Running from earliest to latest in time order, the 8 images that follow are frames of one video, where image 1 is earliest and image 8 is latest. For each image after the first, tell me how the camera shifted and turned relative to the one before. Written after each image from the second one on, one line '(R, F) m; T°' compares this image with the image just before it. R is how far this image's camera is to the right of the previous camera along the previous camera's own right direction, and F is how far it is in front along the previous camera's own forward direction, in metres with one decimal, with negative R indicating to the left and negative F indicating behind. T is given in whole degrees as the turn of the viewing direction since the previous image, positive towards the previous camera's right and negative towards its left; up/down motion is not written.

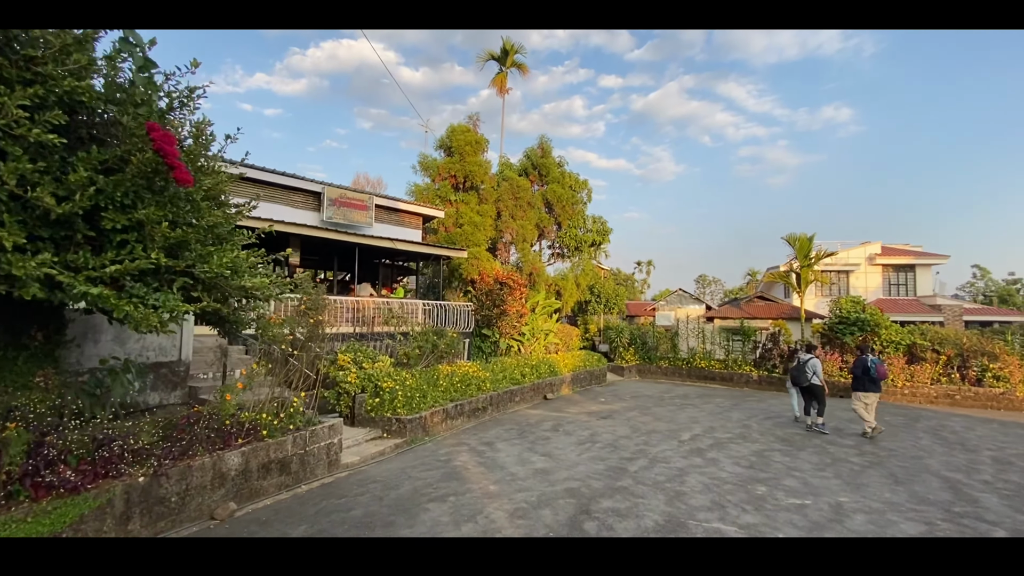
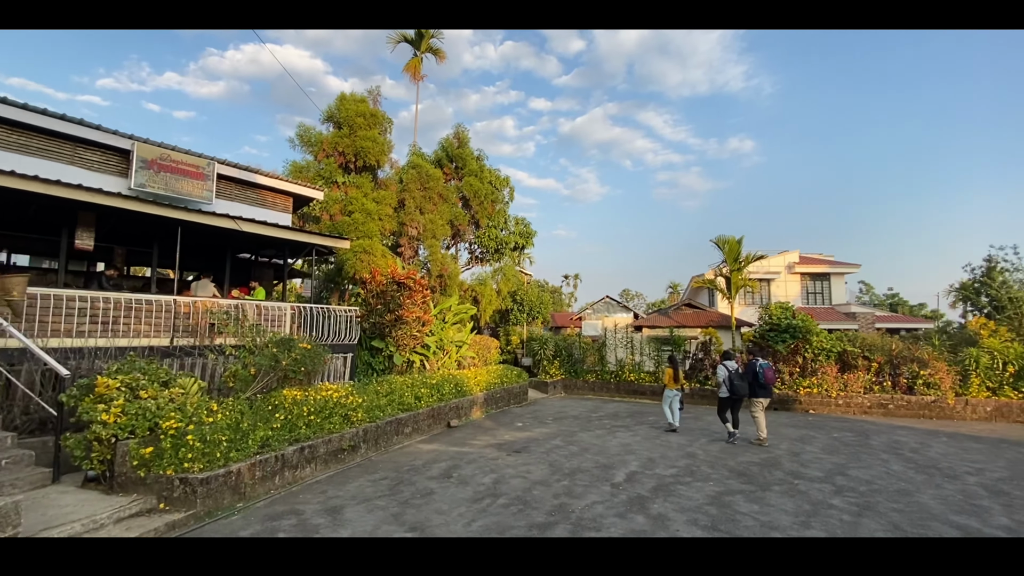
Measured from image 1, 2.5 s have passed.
(+0.7, +2.3) m; +8°
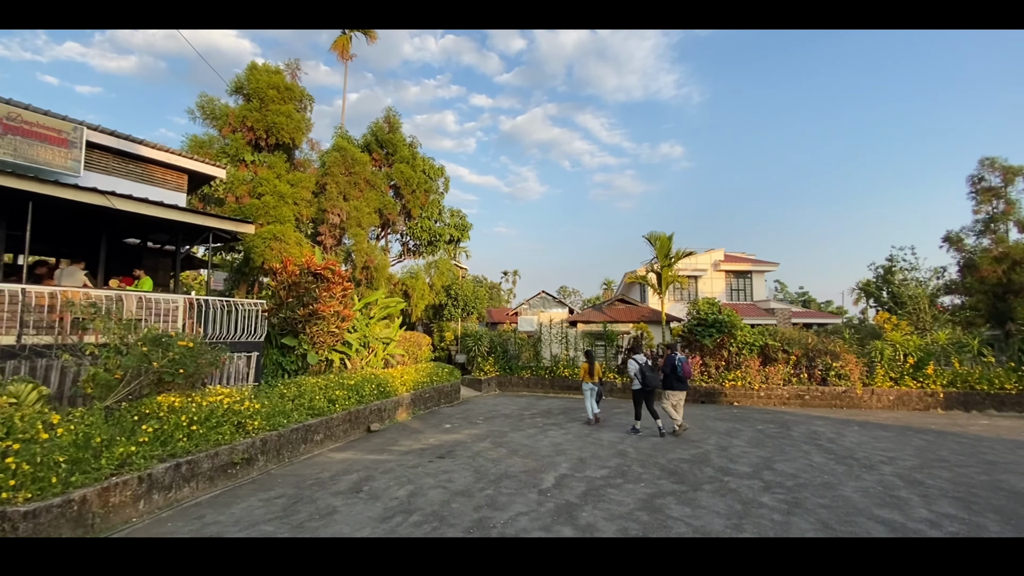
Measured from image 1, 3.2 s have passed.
(+0.2, +0.6) m; +7°
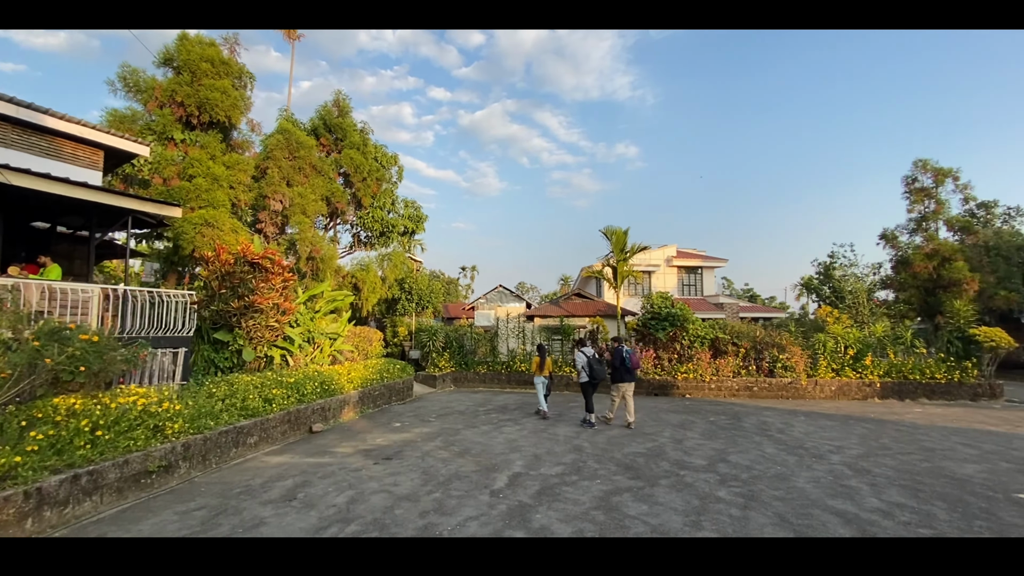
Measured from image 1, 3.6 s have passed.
(+0.1, +0.4) m; +5°
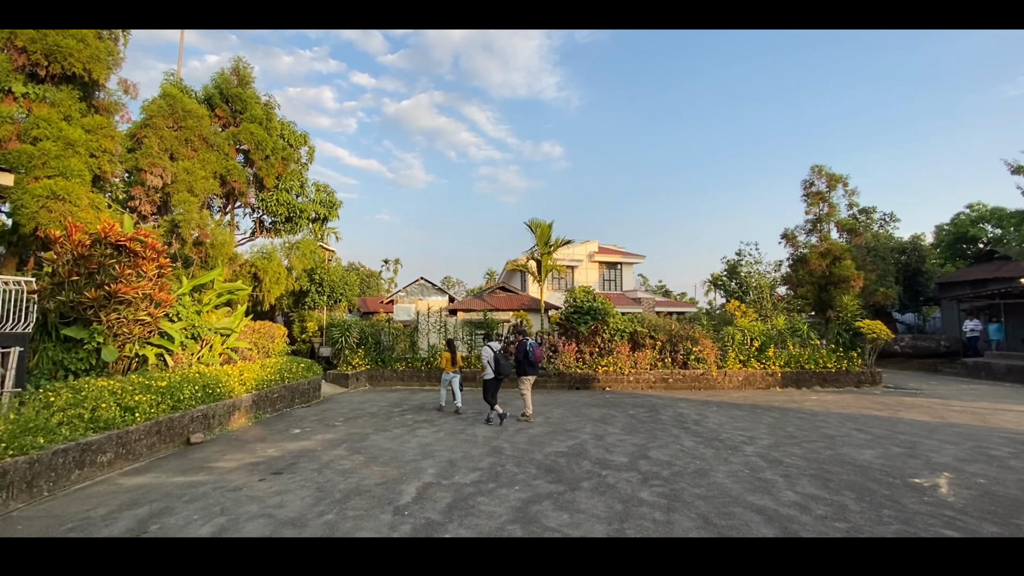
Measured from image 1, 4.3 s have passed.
(+0.1, +0.6) m; +9°
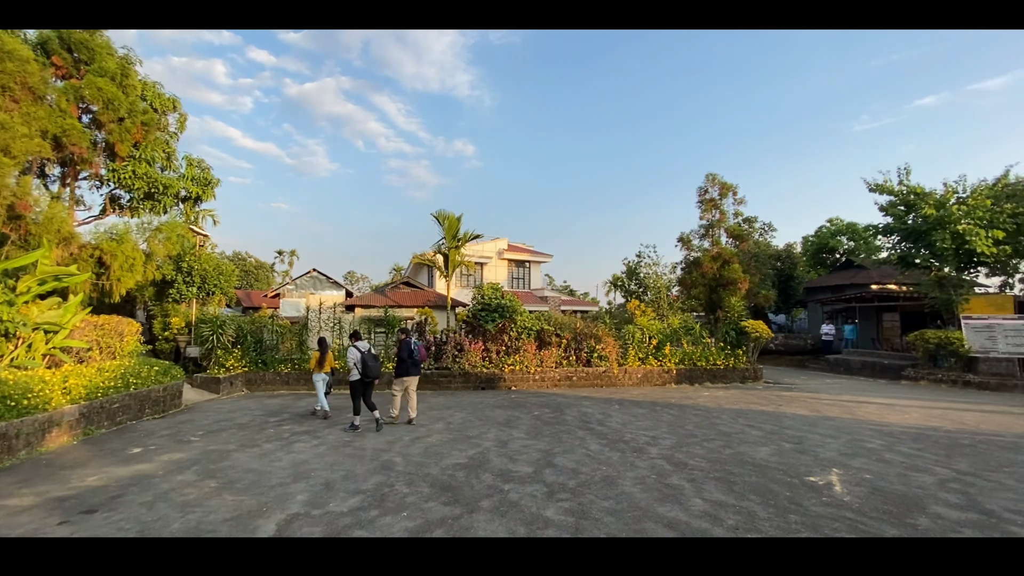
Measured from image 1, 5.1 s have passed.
(+0.1, +0.7) m; +11°
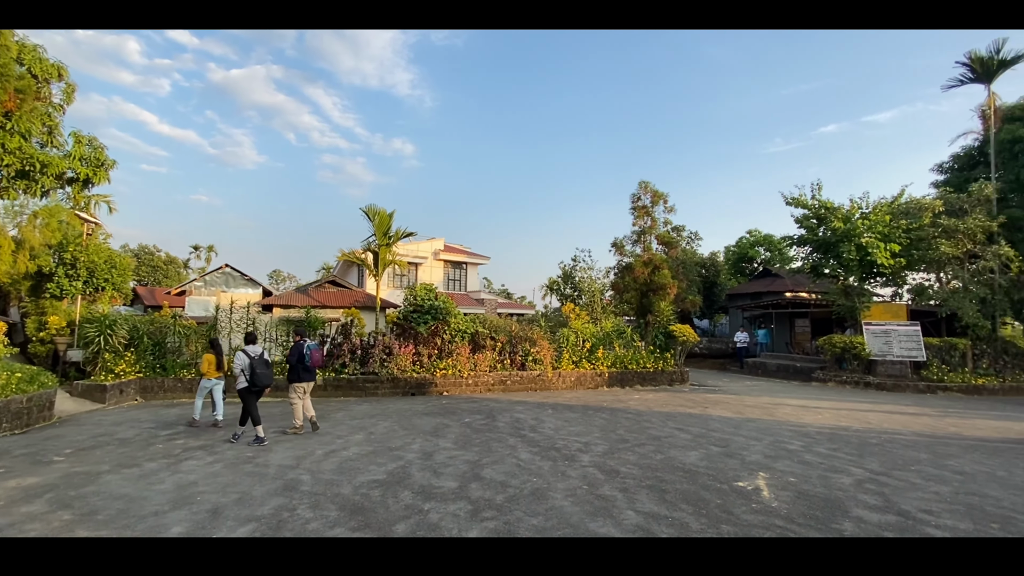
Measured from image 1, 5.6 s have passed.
(+0.1, +0.4) m; +7°
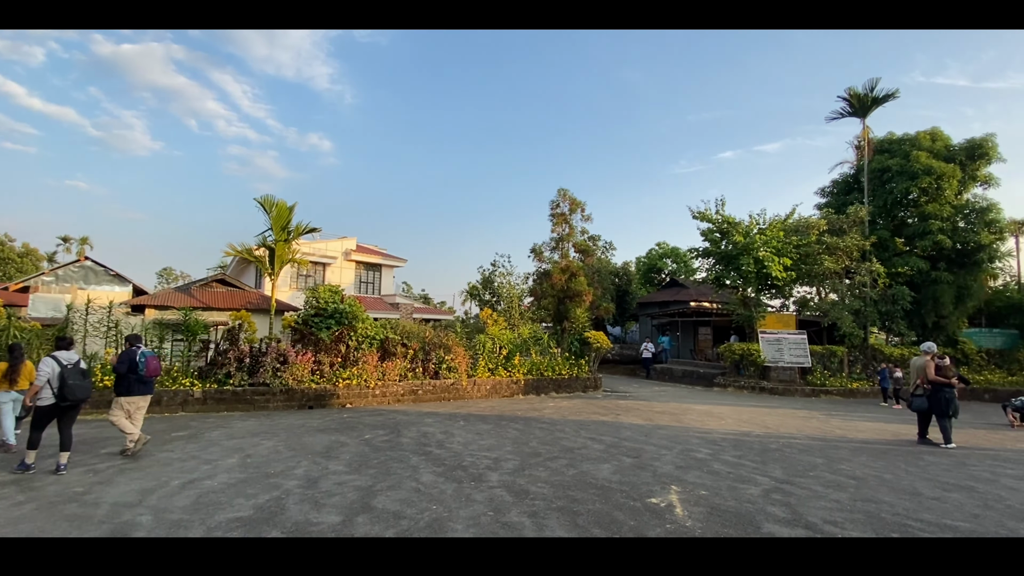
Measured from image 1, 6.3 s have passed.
(+0.2, +0.5) m; +9°
